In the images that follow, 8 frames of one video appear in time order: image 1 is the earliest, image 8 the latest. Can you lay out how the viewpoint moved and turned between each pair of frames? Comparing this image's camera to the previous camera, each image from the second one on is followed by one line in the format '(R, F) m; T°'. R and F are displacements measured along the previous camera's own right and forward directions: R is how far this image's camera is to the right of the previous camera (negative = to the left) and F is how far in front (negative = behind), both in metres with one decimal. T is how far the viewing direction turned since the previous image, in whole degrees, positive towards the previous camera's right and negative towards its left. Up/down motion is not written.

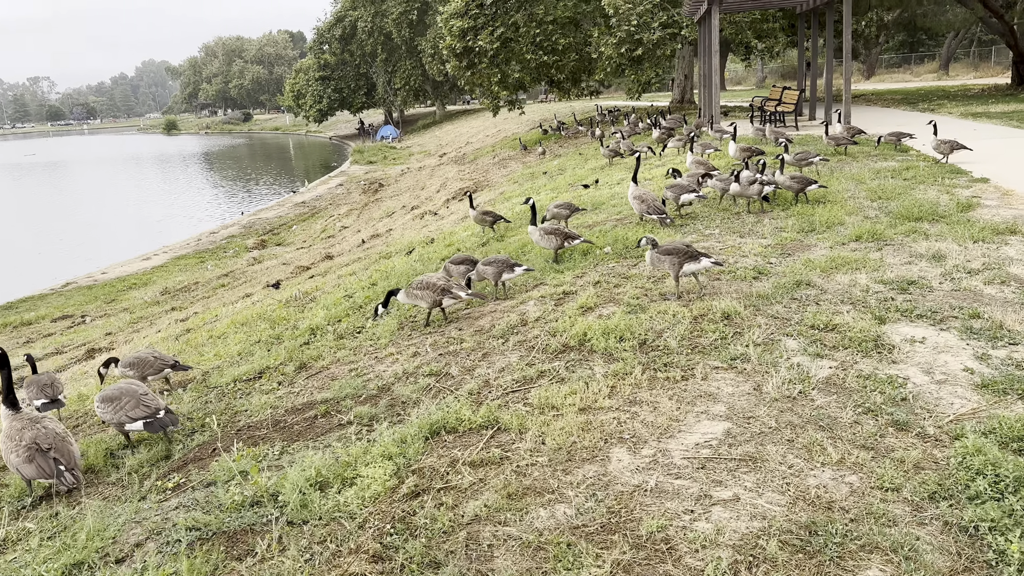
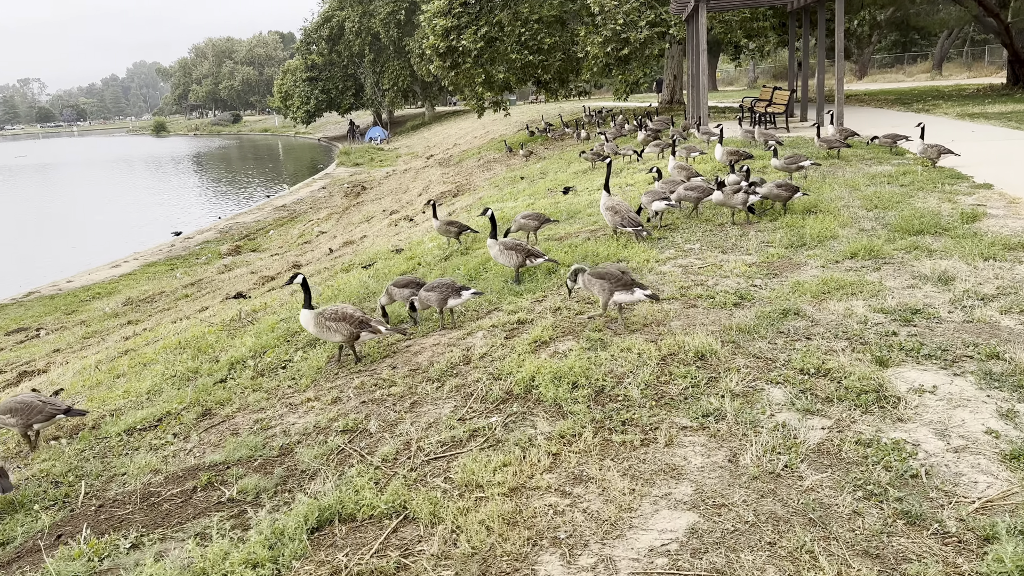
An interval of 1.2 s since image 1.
(+0.5, +1.1) m; 0°
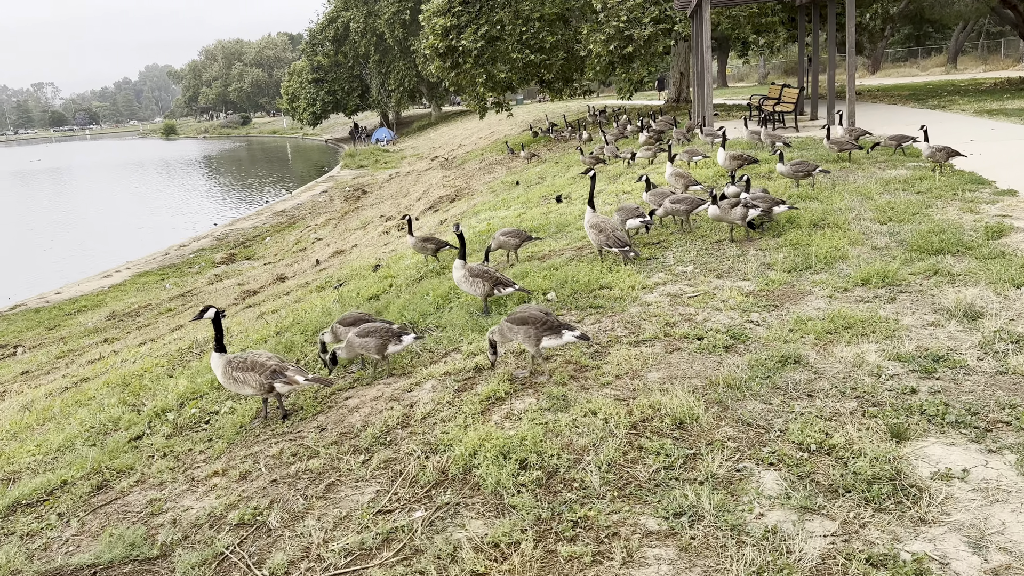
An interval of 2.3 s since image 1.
(+0.5, +1.1) m; -1°
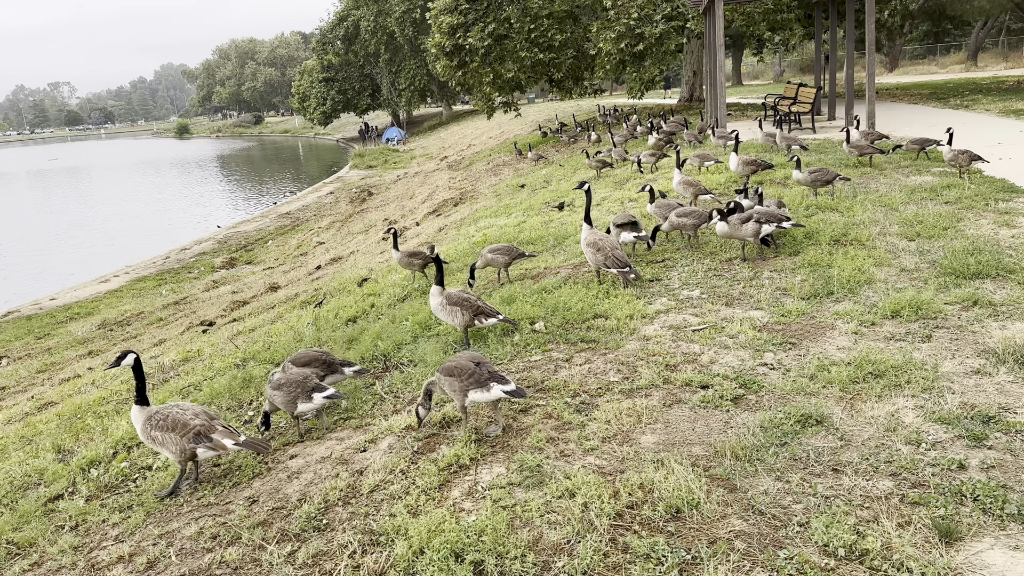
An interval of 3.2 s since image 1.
(+0.3, +1.0) m; -1°
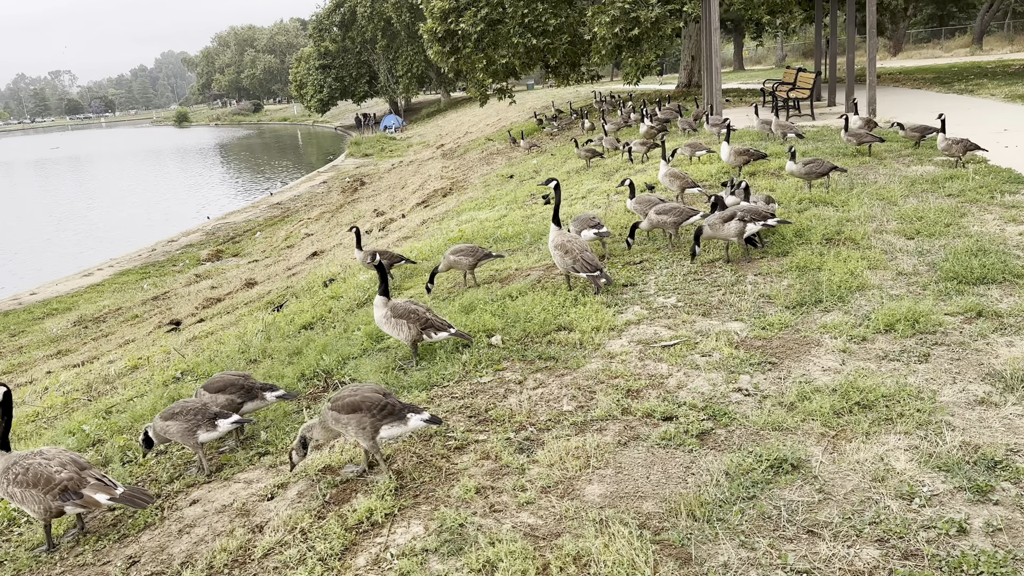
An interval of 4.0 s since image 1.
(+0.4, +0.8) m; 0°
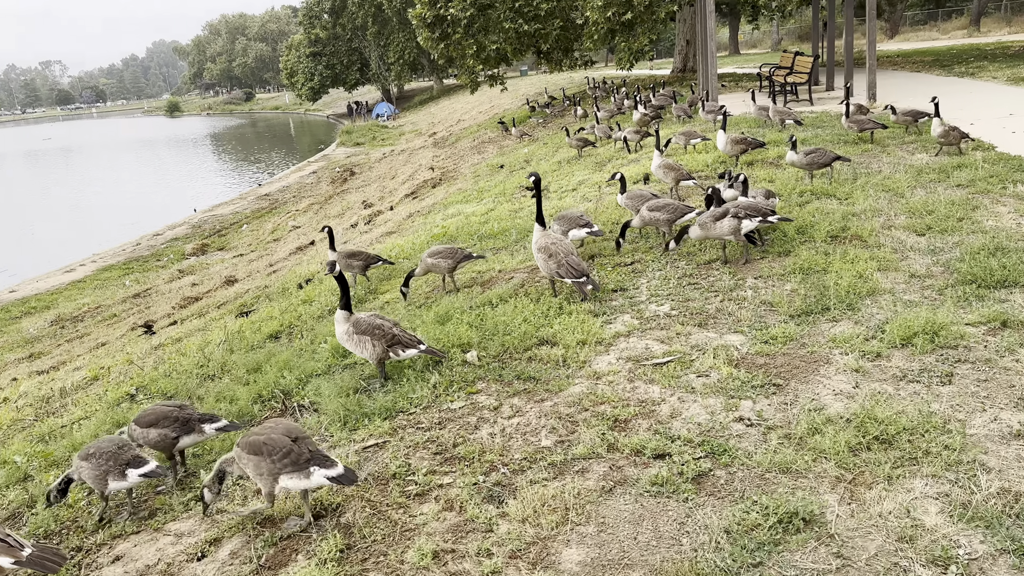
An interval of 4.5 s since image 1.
(+0.2, +0.7) m; 0°
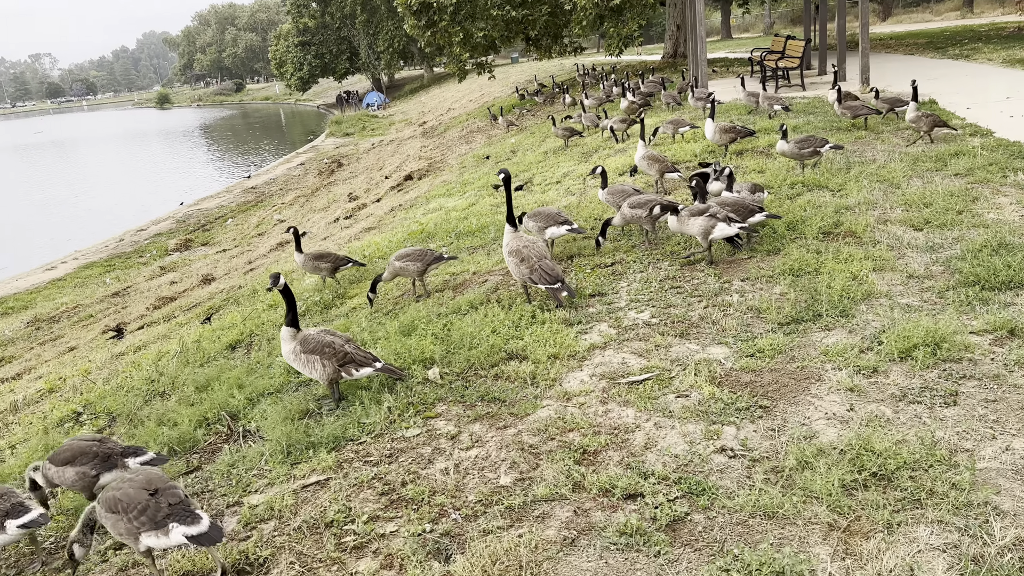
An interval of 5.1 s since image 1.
(+0.2, +0.5) m; 0°
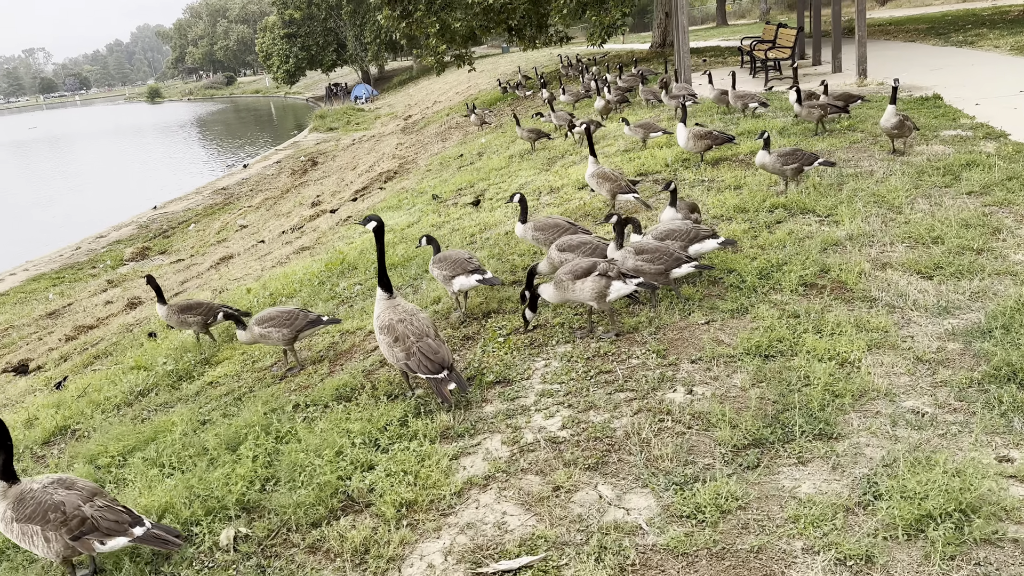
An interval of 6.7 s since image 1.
(+0.9, +1.9) m; 0°
